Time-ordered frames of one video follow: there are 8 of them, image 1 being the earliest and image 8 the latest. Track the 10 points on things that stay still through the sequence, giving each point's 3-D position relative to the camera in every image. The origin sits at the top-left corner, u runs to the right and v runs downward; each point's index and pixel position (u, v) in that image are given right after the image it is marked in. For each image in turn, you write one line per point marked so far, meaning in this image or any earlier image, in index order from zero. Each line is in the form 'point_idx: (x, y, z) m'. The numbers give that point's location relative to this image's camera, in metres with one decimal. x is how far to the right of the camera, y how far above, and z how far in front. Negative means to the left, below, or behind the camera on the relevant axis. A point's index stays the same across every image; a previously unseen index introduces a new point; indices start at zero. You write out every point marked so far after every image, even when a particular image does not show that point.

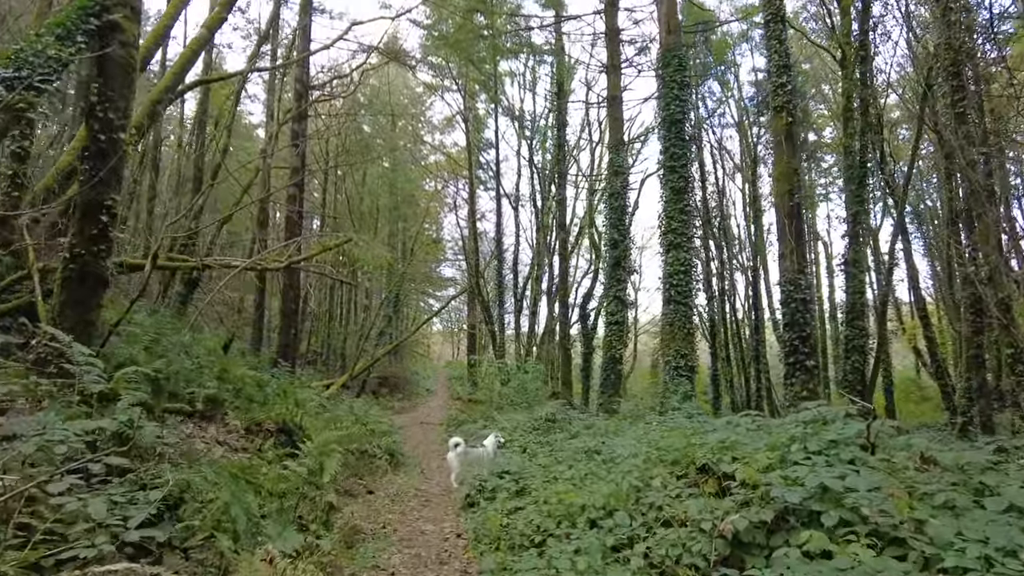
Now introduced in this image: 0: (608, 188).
0: (+2.5, +2.7, +16.5) m
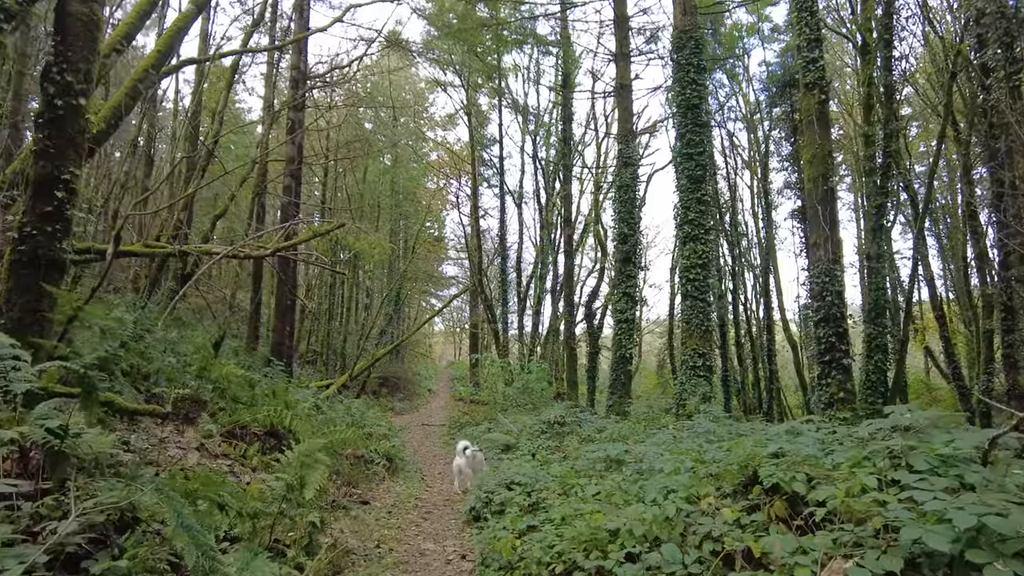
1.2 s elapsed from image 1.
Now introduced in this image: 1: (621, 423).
0: (+2.7, +2.7, +15.9) m
1: (+1.9, -2.4, +10.9) m
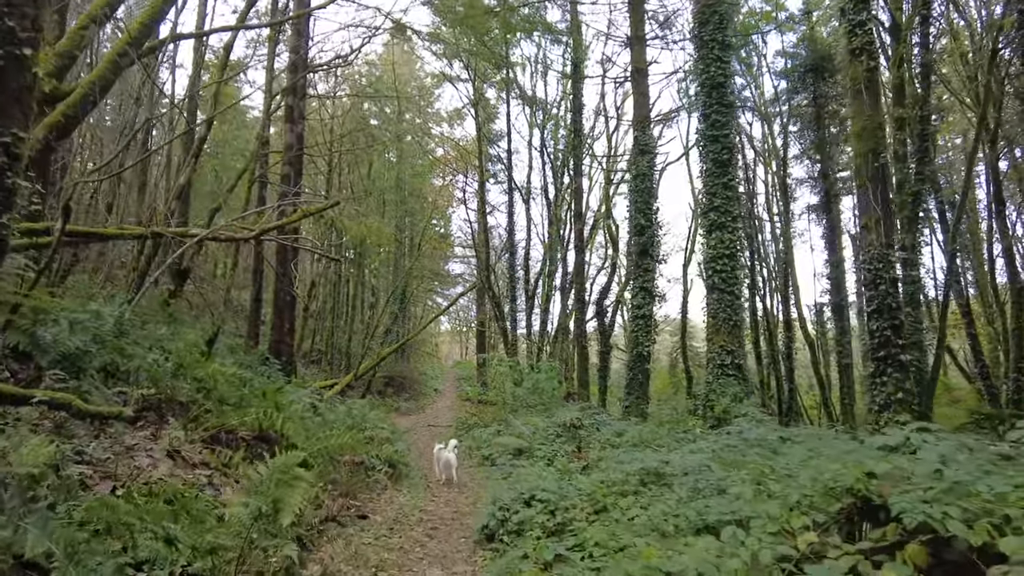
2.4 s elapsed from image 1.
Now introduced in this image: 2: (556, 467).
0: (+2.9, +2.9, +15.1) m
1: (+2.1, -2.3, +10.1) m
2: (+0.5, -2.1, +7.0) m
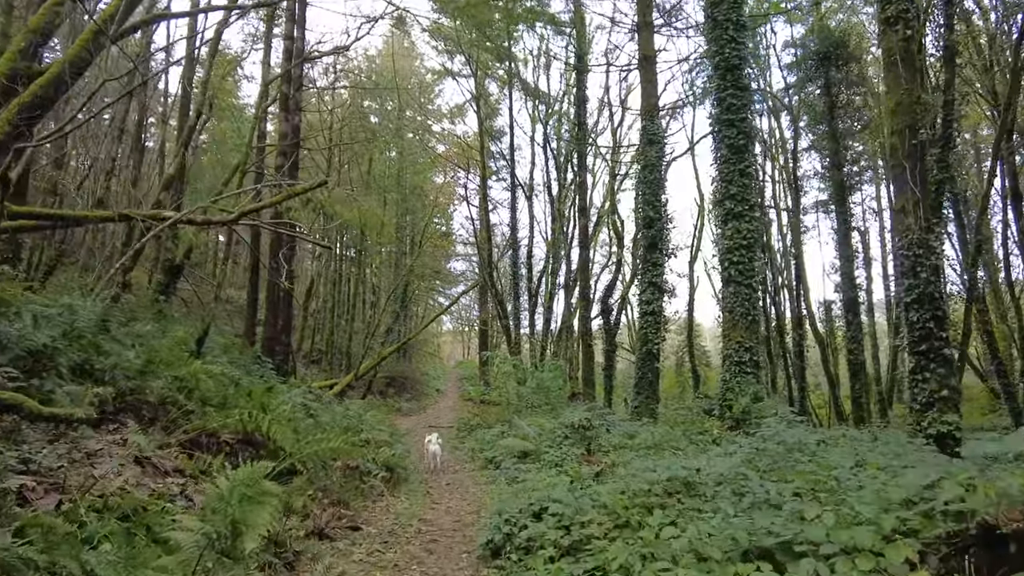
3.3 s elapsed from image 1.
0: (+3.0, +3.0, +14.5) m
1: (+2.2, -2.2, +9.6) m
2: (+0.6, -2.0, +6.5) m
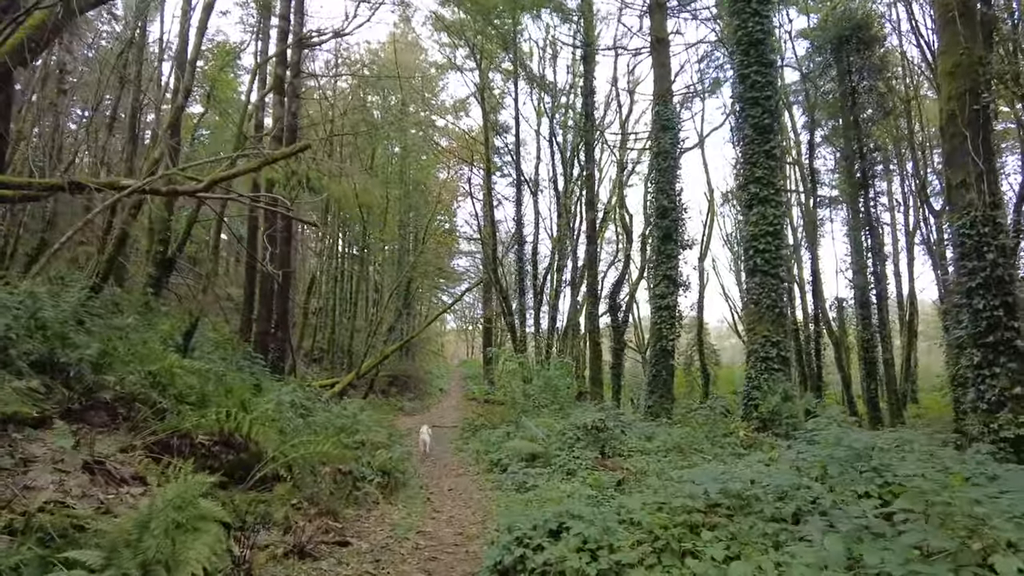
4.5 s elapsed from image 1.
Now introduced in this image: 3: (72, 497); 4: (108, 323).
0: (+3.1, +3.1, +13.8) m
1: (+2.3, -2.0, +8.9) m
2: (+0.7, -1.9, +5.8) m
3: (-2.5, -1.2, +3.6) m
4: (-5.1, -0.4, +7.8) m
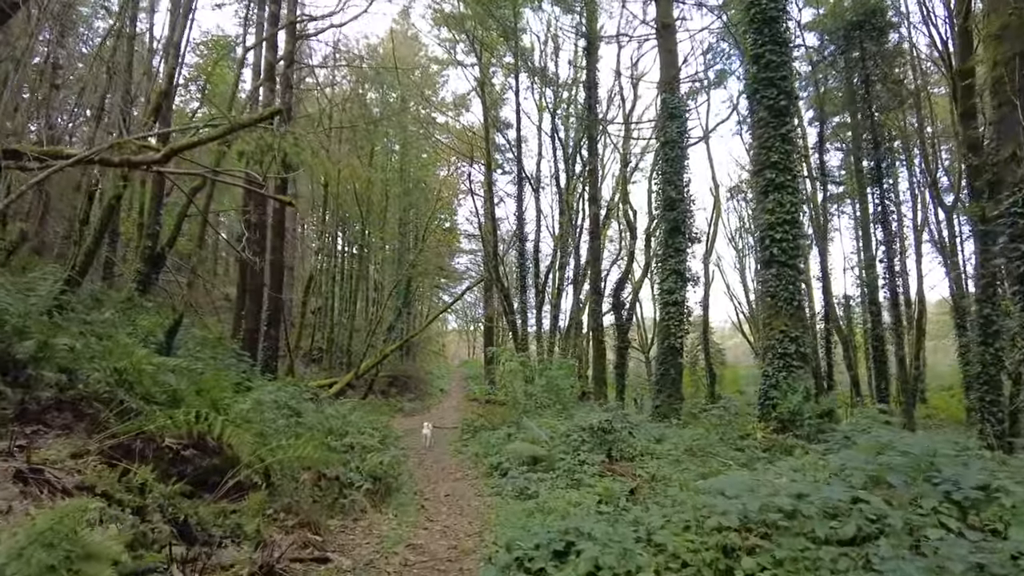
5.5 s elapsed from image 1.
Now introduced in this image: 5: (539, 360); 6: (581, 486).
0: (+3.2, +3.2, +13.3) m
1: (+2.3, -1.9, +8.3) m
2: (+0.7, -1.7, +5.3) m
3: (-2.5, -1.1, +3.0) m
4: (-5.1, -0.3, +7.3) m
5: (+0.7, -2.0, +17.0) m
6: (+0.7, -1.9, +6.0) m
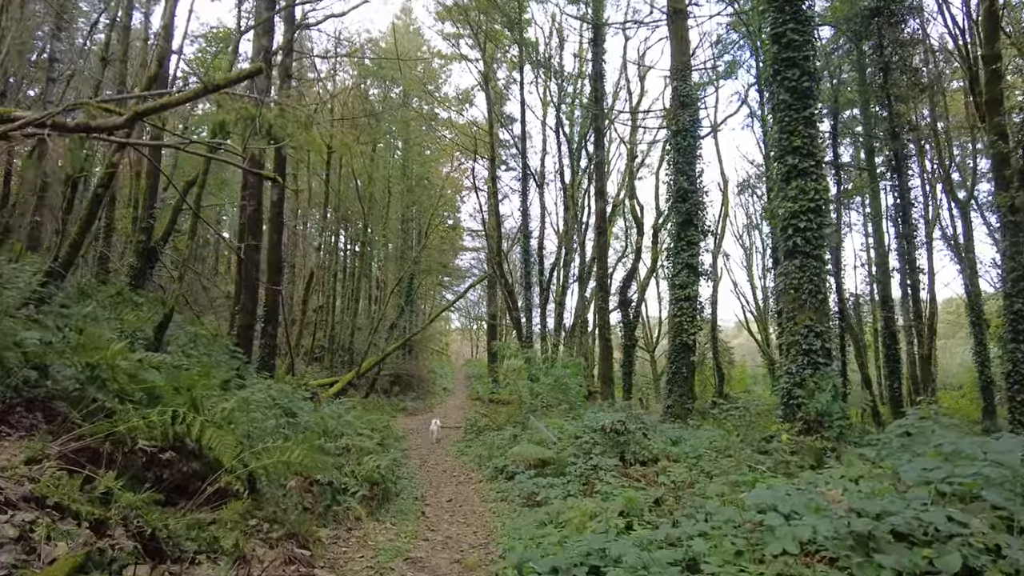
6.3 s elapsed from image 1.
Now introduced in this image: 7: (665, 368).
0: (+3.3, +3.3, +12.8) m
1: (+2.4, -1.8, +7.9) m
2: (+0.8, -1.7, +4.8) m
3: (-2.5, -1.0, +2.6) m
4: (-5.1, -0.2, +6.8) m
5: (+0.9, -1.9, +16.5) m
6: (+0.7, -1.8, +5.5) m
7: (+2.9, -1.5, +11.5) m
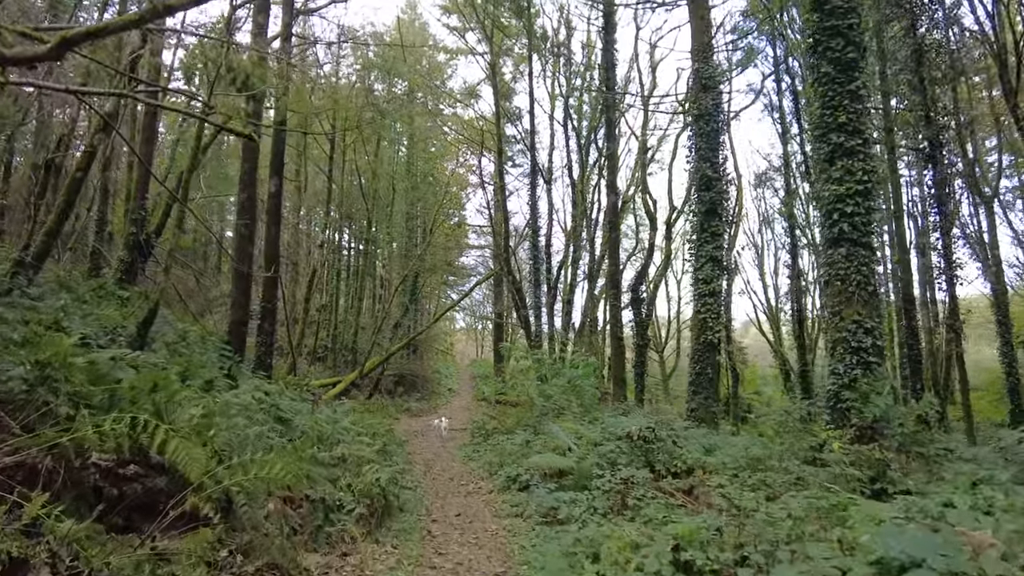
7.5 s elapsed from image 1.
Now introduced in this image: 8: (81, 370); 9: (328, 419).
0: (+3.5, +3.4, +12.1) m
1: (+2.6, -1.7, +7.1) m
2: (+0.9, -1.6, +4.1) m
3: (-2.4, -0.9, +1.9) m
4: (-4.9, -0.1, +6.1) m
5: (+1.1, -1.8, +15.8) m
6: (+0.9, -1.7, +4.7) m
7: (+3.1, -1.4, +10.8) m
8: (-3.2, -0.6, +4.5) m
9: (-2.4, -1.7, +7.9) m
